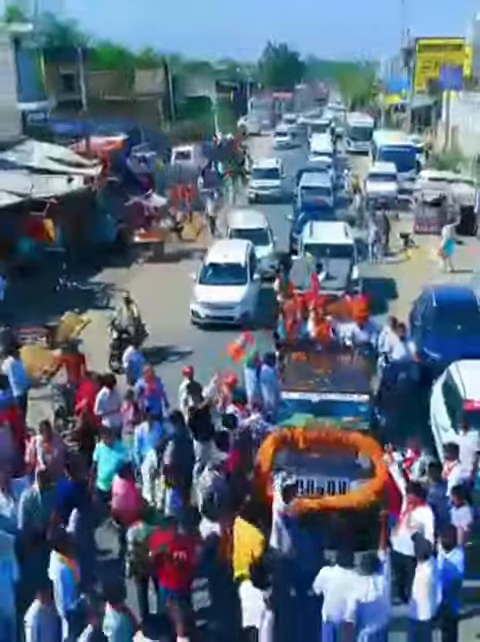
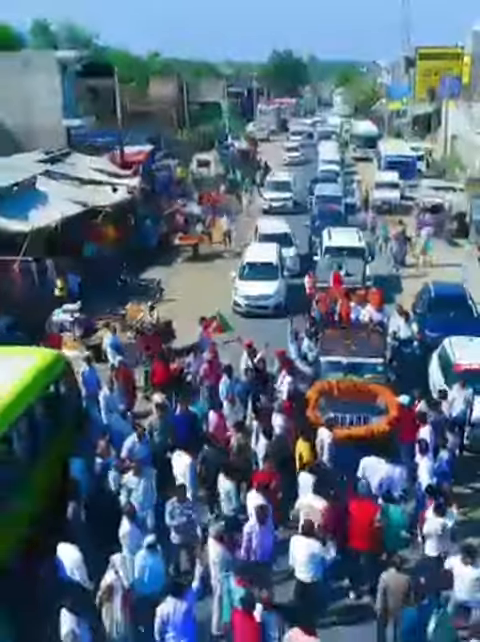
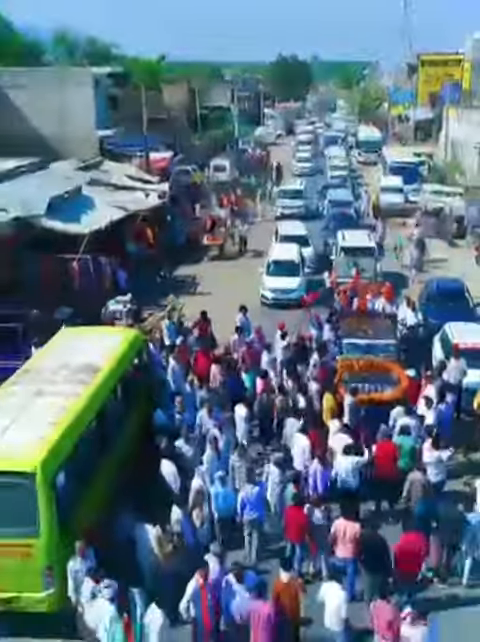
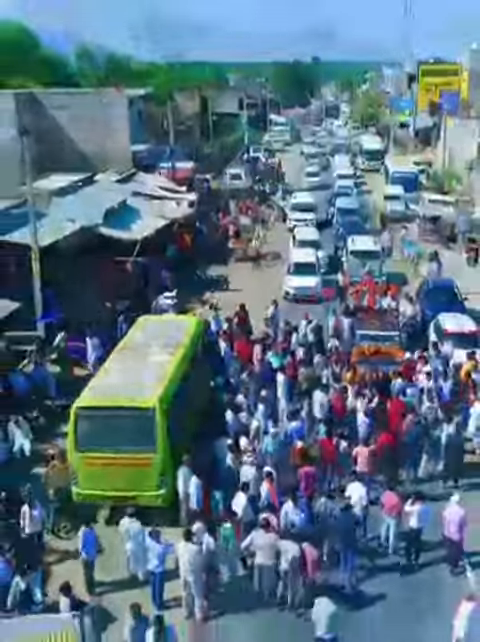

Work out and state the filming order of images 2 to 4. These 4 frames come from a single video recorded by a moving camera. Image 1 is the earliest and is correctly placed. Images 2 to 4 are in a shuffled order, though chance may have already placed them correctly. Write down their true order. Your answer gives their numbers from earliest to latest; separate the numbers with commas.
2, 3, 4
